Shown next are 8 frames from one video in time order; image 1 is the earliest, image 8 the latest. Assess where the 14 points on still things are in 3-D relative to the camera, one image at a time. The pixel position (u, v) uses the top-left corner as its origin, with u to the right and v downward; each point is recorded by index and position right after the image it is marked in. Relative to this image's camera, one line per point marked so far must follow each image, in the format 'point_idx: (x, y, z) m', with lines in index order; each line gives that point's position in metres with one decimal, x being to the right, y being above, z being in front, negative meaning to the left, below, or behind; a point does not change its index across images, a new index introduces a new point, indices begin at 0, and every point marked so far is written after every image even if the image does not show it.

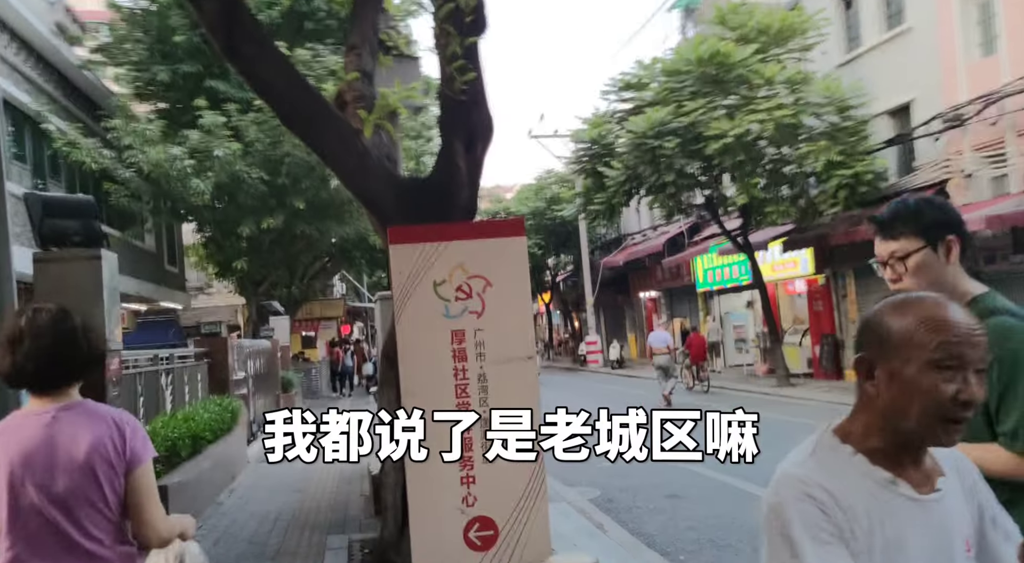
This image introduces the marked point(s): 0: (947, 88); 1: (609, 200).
0: (+7.6, +3.4, +15.5) m
1: (+2.0, +1.8, +18.5) m
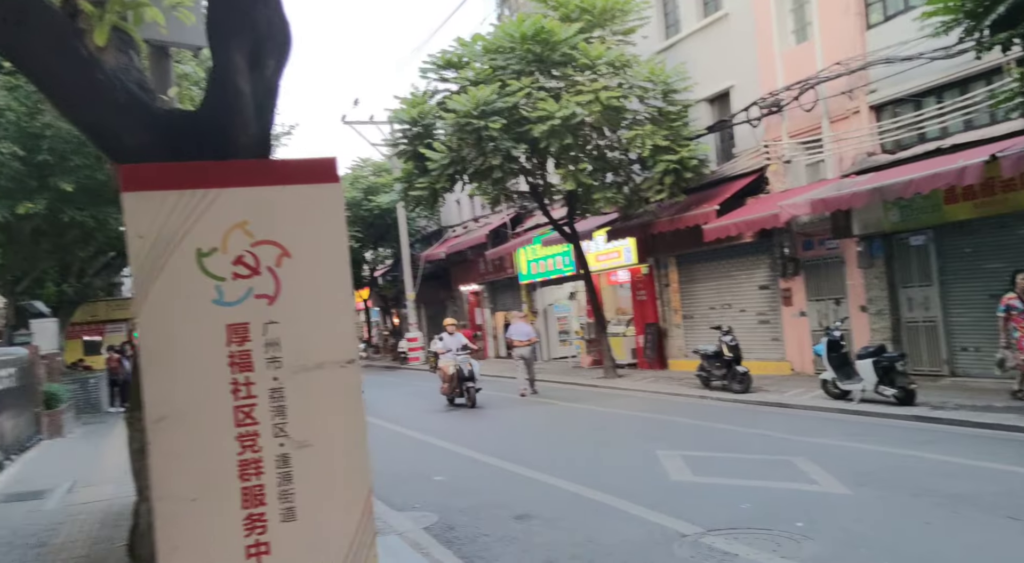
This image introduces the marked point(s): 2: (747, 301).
0: (+4.4, +3.7, +15.5) m
1: (-1.6, +1.9, +17.3) m
2: (+4.5, -0.4, +16.8) m
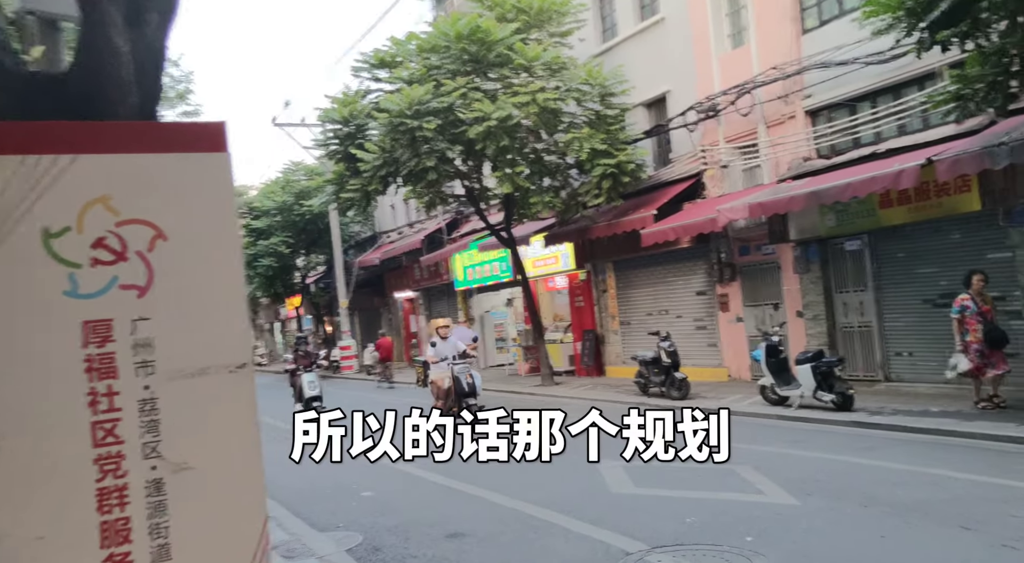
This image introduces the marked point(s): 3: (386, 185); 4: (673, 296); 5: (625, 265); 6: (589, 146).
0: (+3.3, +3.6, +15.5) m
1: (-2.9, +1.8, +16.8) m
2: (+3.3, -0.5, +16.7) m
3: (-2.4, +1.8, +16.6) m
4: (+3.1, -0.3, +16.9) m
5: (+2.4, +0.3, +18.4) m
6: (+1.4, +2.4, +15.8) m
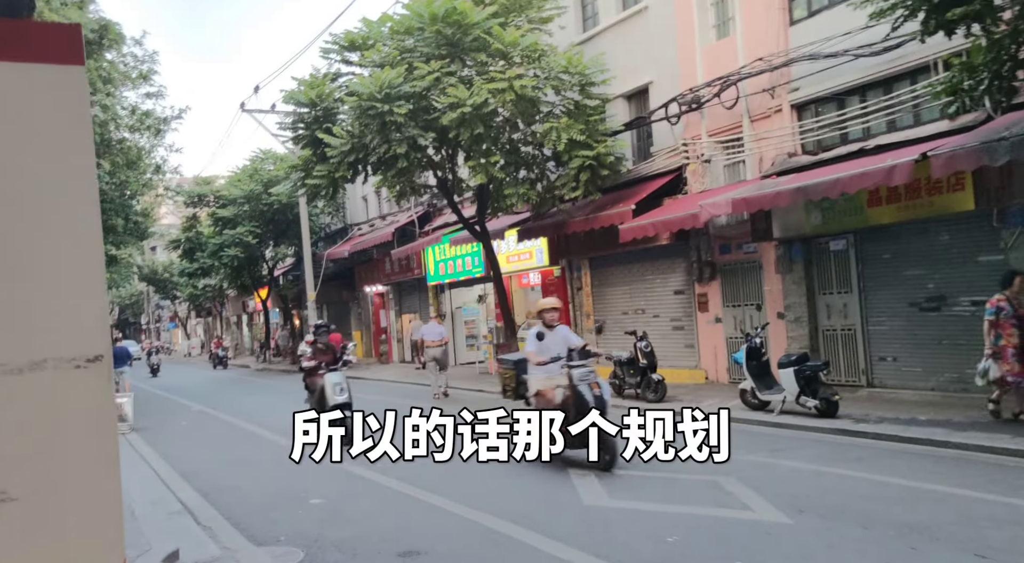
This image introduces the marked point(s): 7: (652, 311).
0: (+2.9, +3.6, +14.9) m
1: (-3.3, +2.0, +16.1) m
2: (+2.7, -0.5, +16.2) m
3: (-2.9, +2.0, +15.9) m
4: (+2.6, -0.3, +16.4) m
5: (+1.8, +0.4, +17.8) m
6: (+0.9, +2.5, +15.2) m
7: (+2.6, -0.5, +16.4) m
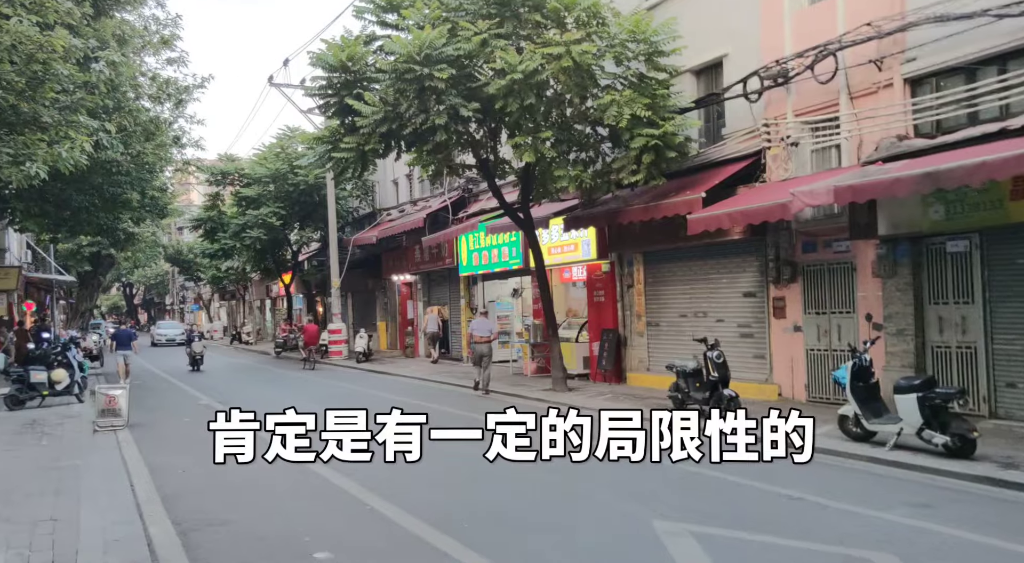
0: (+3.8, +3.6, +13.0) m
1: (-2.5, +2.2, +14.3) m
2: (+3.5, -0.5, +14.3) m
3: (-2.0, +2.2, +14.1) m
4: (+3.3, -0.3, +14.5) m
5: (+2.6, +0.4, +15.9) m
6: (+1.8, +2.6, +13.3) m
7: (+3.3, -0.5, +14.5) m
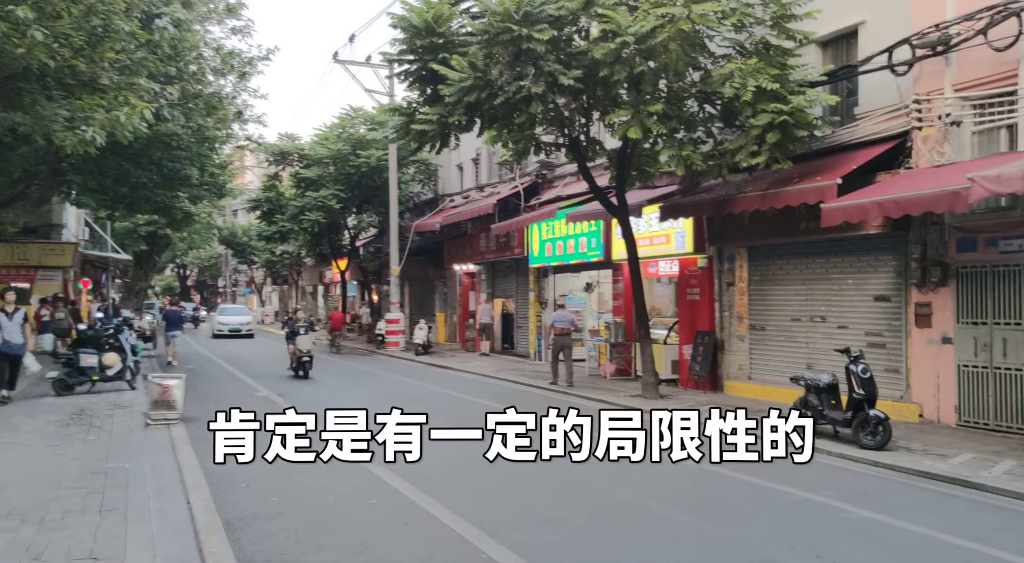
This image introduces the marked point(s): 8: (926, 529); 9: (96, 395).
0: (+5.2, +3.5, +11.2) m
1: (-1.0, +2.4, +12.8) m
2: (+4.8, -0.5, +12.5) m
3: (-0.6, +2.4, +12.6) m
4: (+4.7, -0.3, +12.7) m
5: (+4.1, +0.5, +14.2) m
6: (+3.2, +2.6, +11.6) m
7: (+4.7, -0.5, +12.7) m
8: (+3.2, -1.9, +6.9) m
9: (-7.2, -2.0, +15.3) m
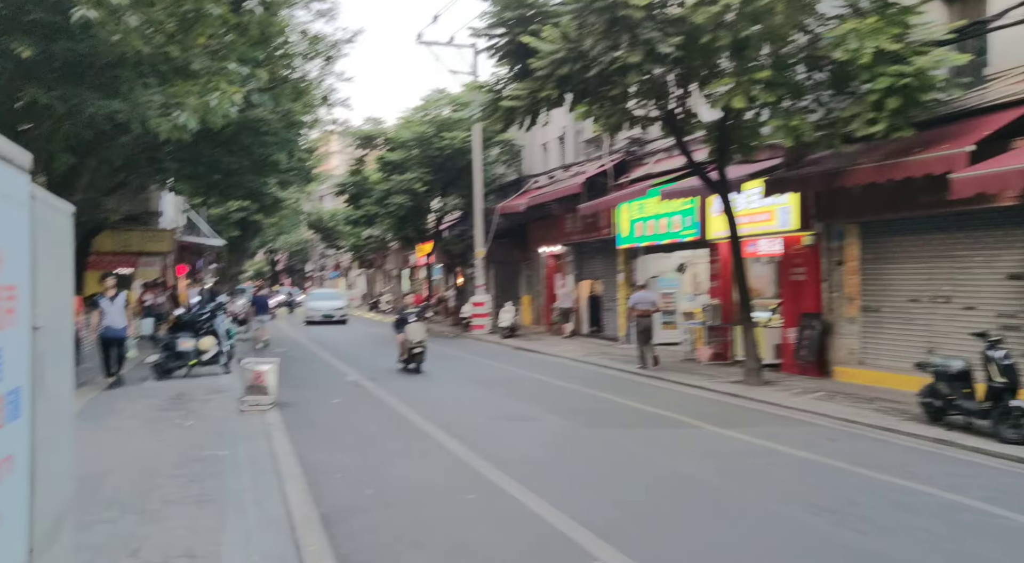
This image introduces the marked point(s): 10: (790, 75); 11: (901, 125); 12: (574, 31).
0: (+6.3, +3.8, +10.0) m
1: (+0.3, +2.7, +12.3) m
2: (+6.1, -0.2, +11.5) m
3: (+0.7, +2.6, +12.0) m
4: (+6.0, 0.0, +11.7) m
5: (+5.5, +0.8, +13.2) m
6: (+4.3, +2.9, +10.6) m
7: (+6.0, -0.2, +11.7) m
8: (+4.0, -1.7, +6.1) m
9: (-5.6, -1.7, +15.4) m
10: (+3.6, +2.7, +11.4) m
11: (+4.8, +1.9, +11.0) m
12: (+0.8, +3.3, +11.4) m
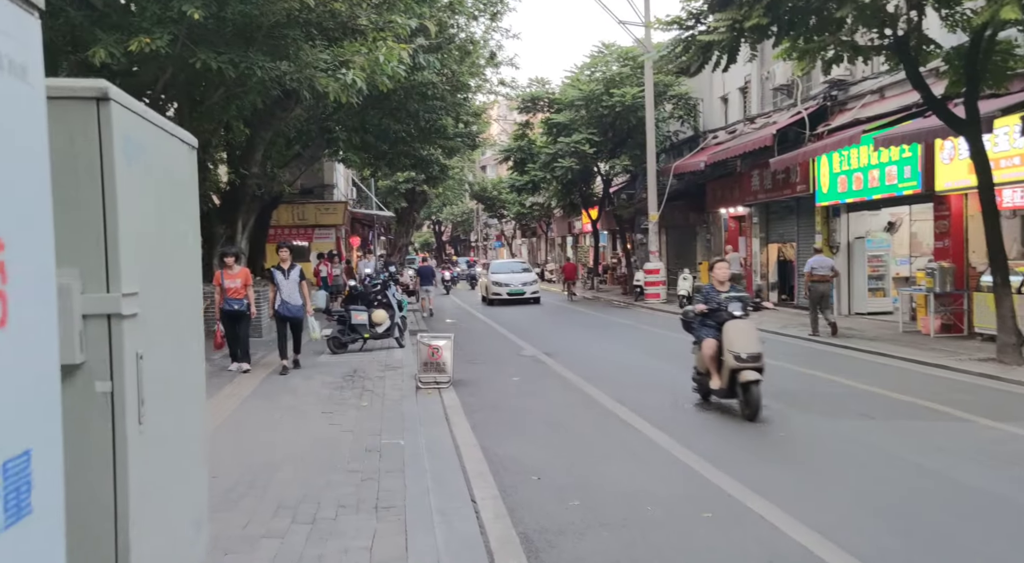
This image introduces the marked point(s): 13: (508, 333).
0: (+8.2, +4.2, +7.1) m
1: (+2.7, +3.1, +10.4) m
2: (+8.3, +0.3, +8.7) m
3: (+3.1, +3.1, +10.1) m
4: (+8.3, +0.5, +8.9) m
5: (+8.0, +1.3, +10.4) m
6: (+6.4, +3.3, +8.1) m
7: (+8.3, +0.3, +8.9) m
8: (+5.3, -1.5, +3.8) m
9: (-2.5, -1.2, +14.6) m
10: (+5.8, +3.2, +8.9) m
11: (+6.9, +2.4, +8.3) m
12: (+3.0, +3.7, +9.4) m
13: (-0.1, -1.0, +17.3) m
